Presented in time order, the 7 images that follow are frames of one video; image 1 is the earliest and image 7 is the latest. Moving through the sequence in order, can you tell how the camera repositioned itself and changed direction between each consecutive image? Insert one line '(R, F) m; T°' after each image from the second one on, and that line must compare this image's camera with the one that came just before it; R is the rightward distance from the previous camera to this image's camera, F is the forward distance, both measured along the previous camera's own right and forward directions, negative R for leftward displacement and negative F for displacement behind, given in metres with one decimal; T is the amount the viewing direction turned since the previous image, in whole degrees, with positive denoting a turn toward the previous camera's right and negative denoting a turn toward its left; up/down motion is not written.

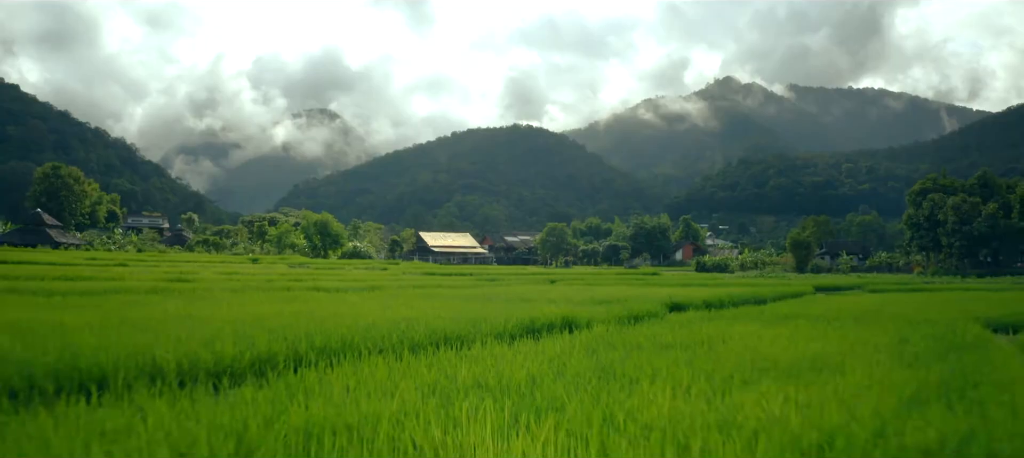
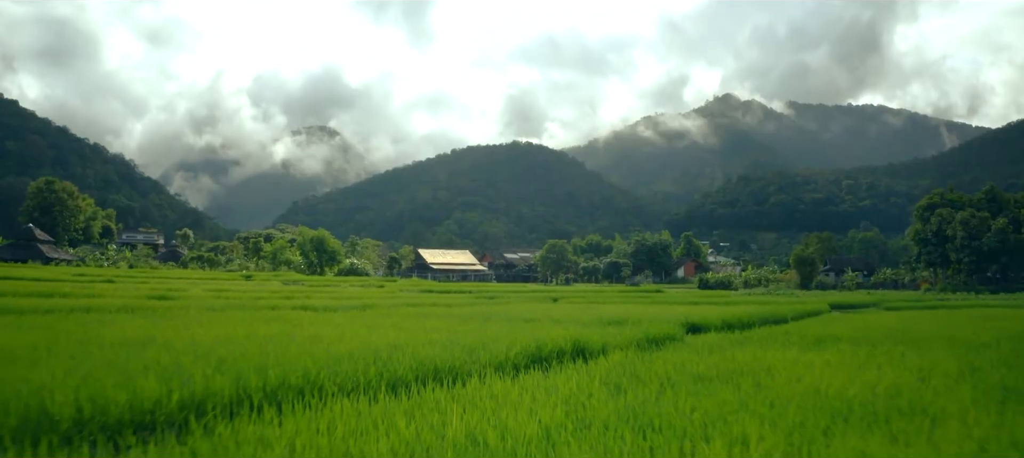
(0.0, +0.4) m; 0°
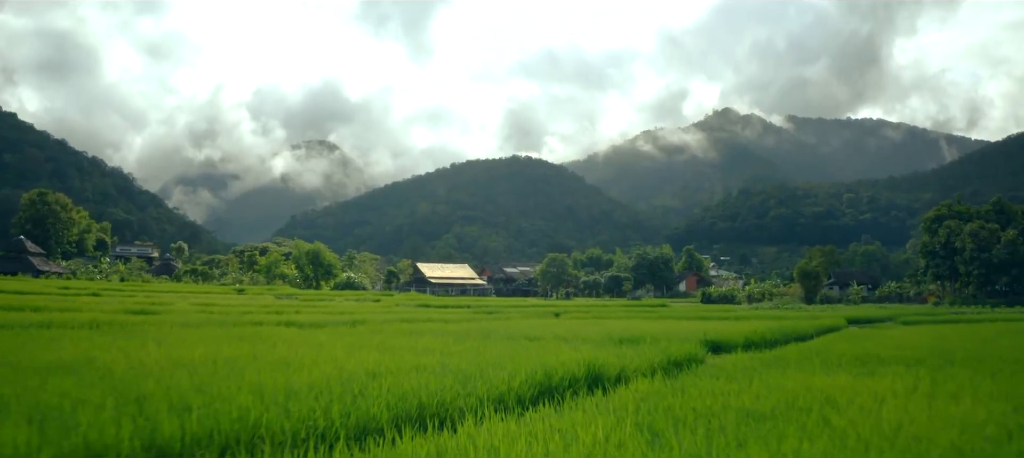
(0.0, +0.4) m; 0°
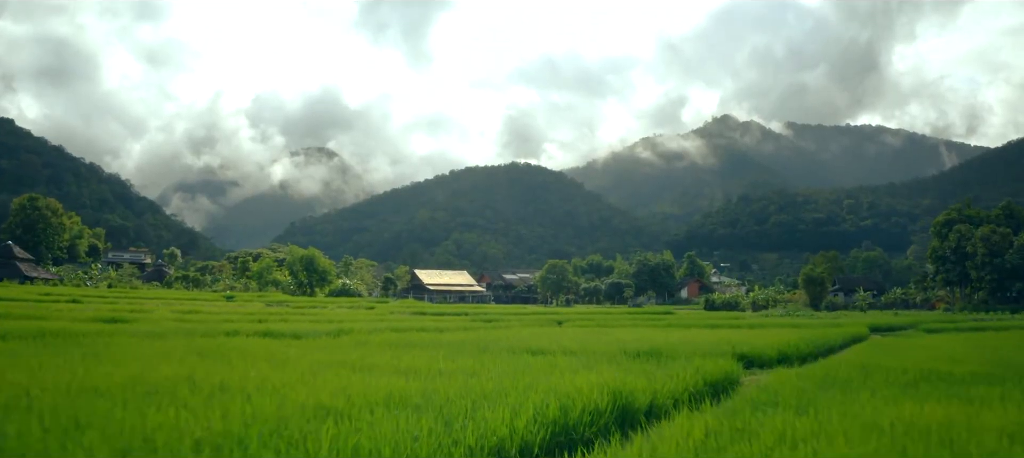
(0.0, +0.6) m; 0°
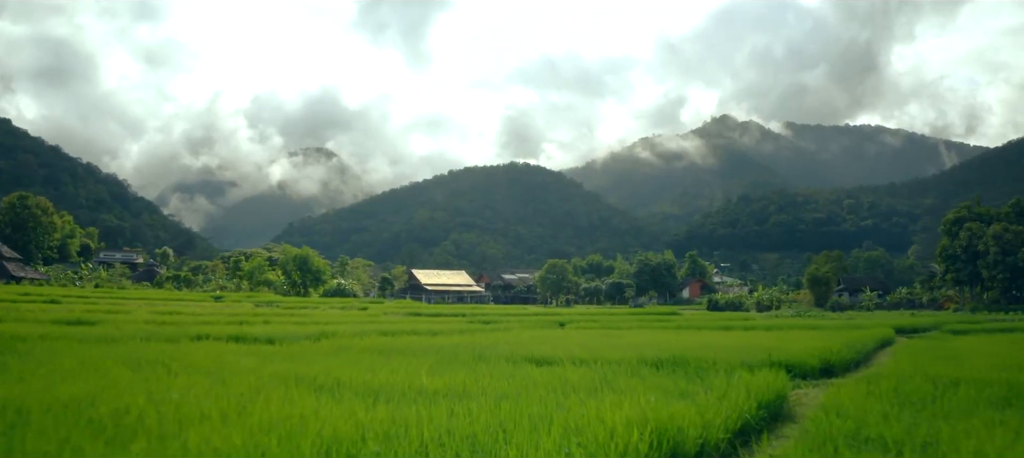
(0.0, +0.6) m; 0°
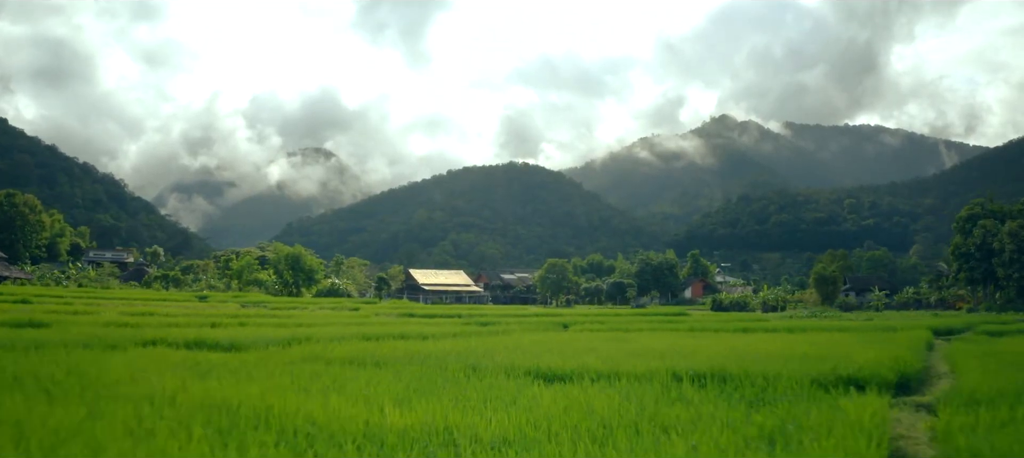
(0.0, +0.7) m; 0°
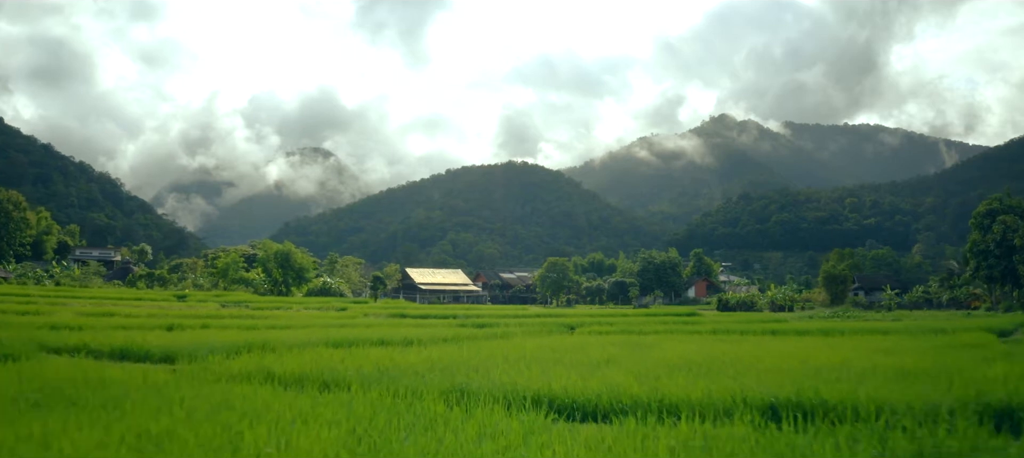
(0.0, +0.9) m; 0°
